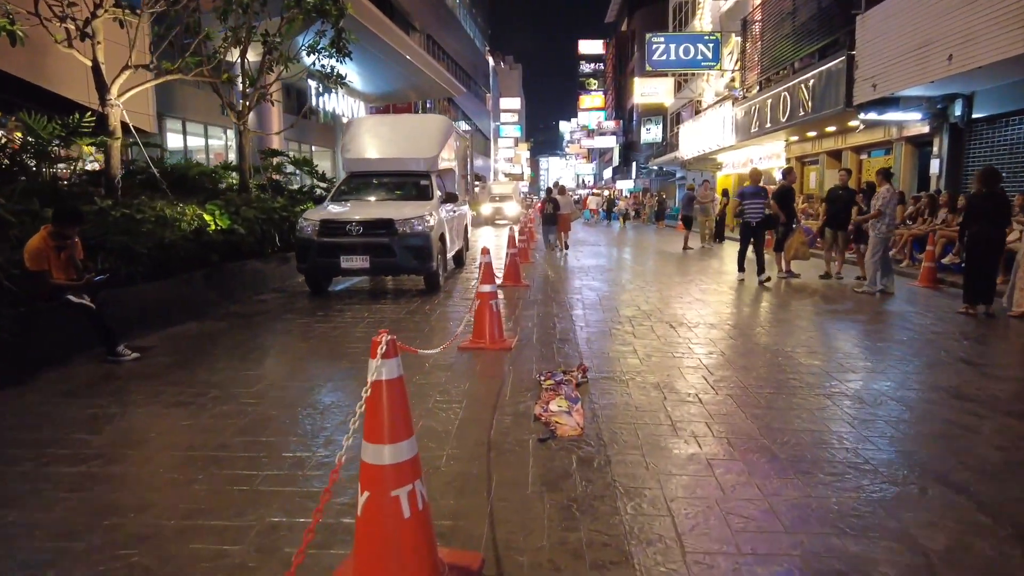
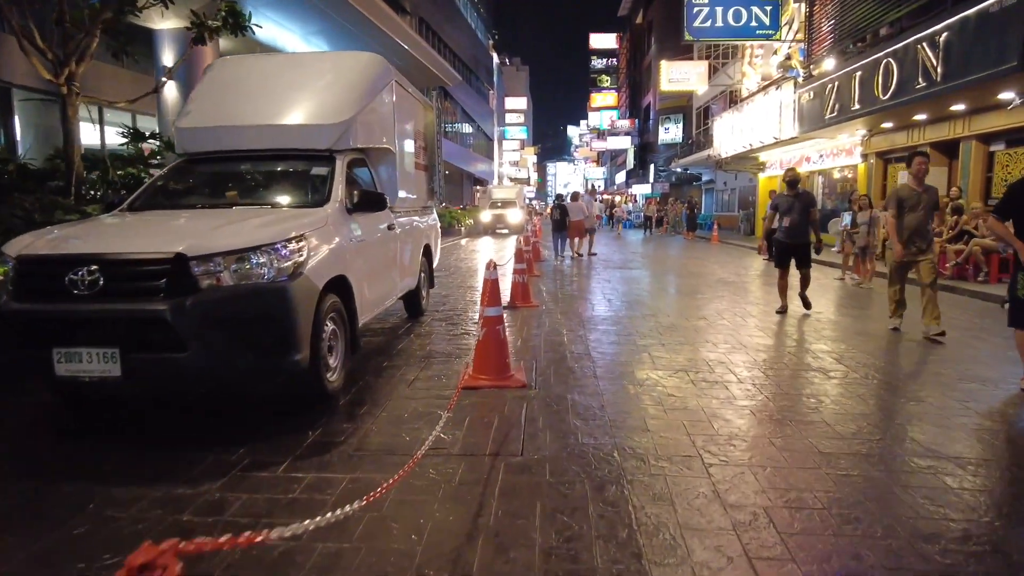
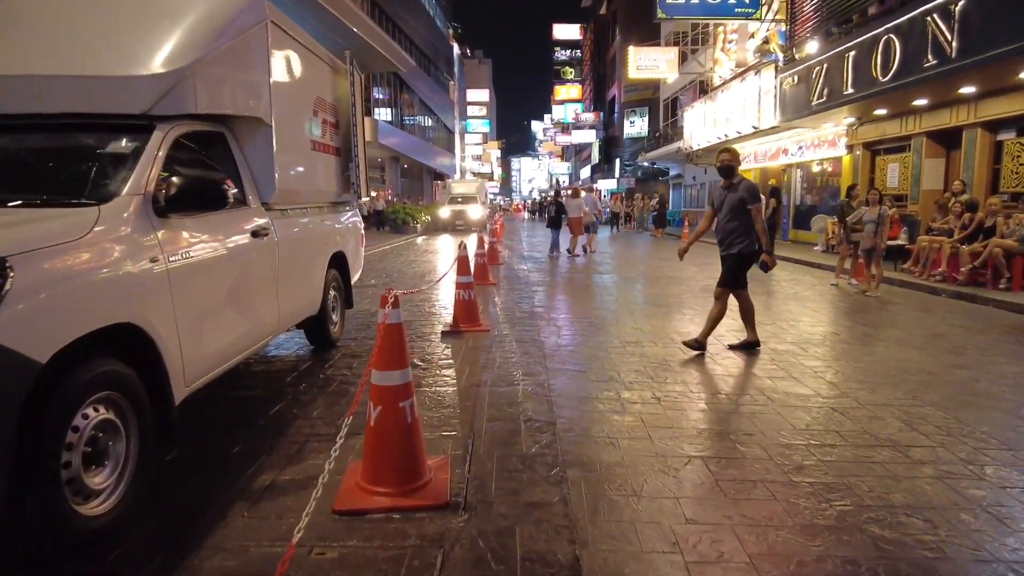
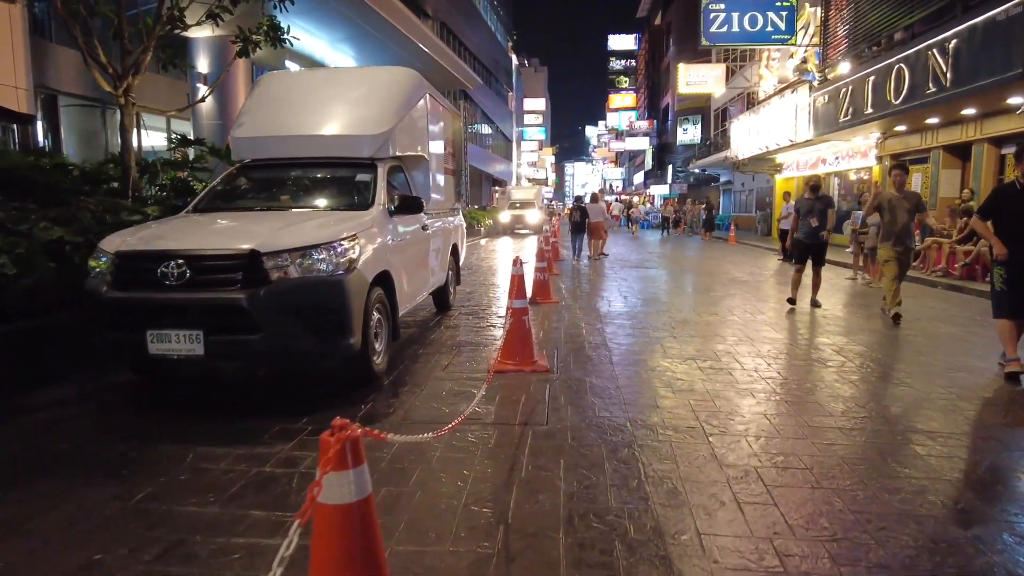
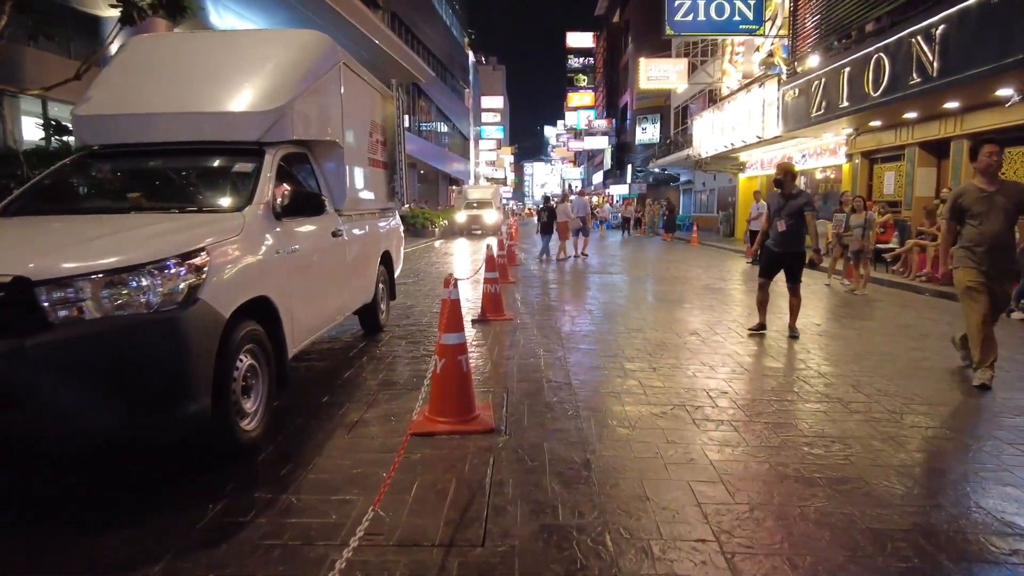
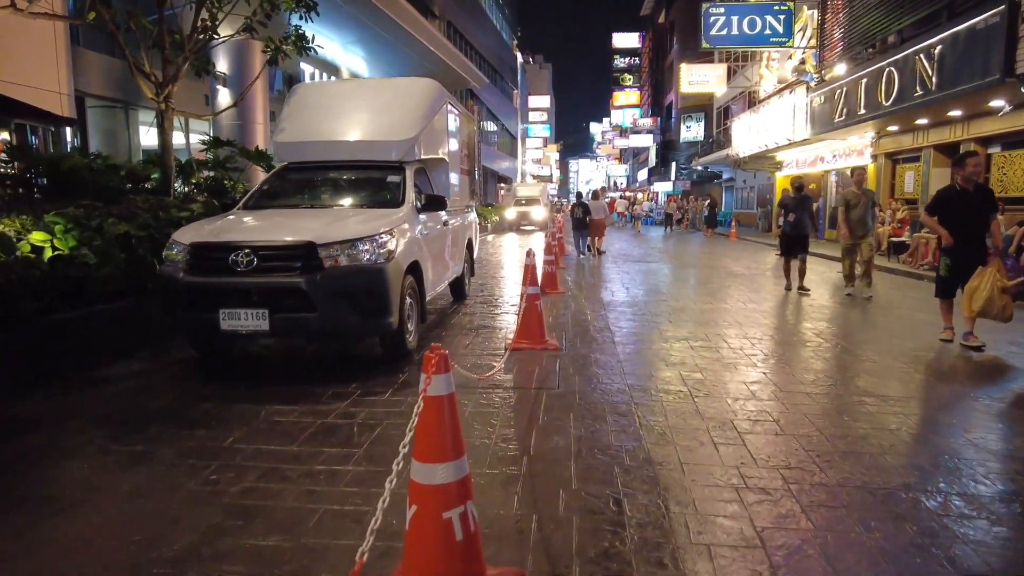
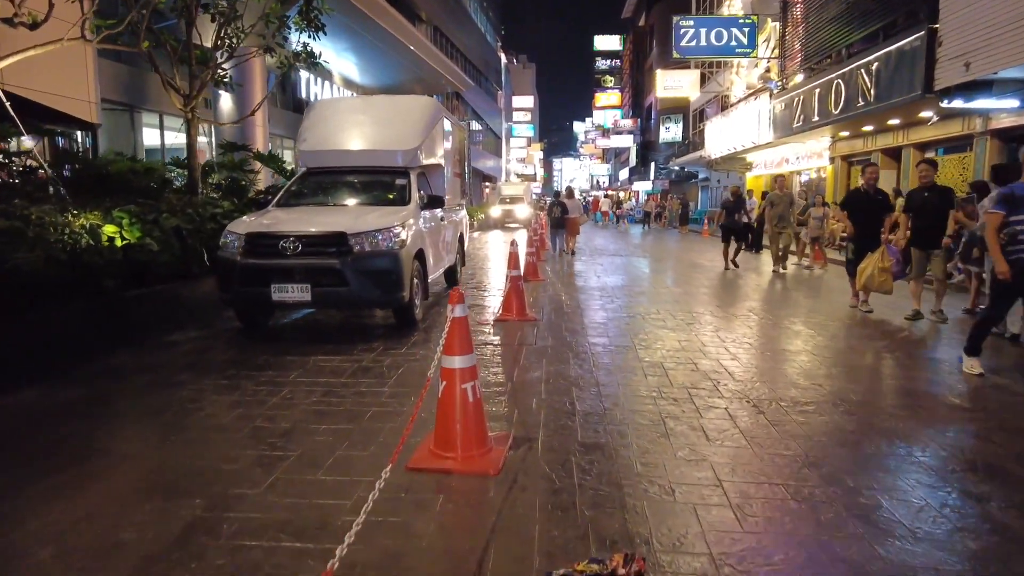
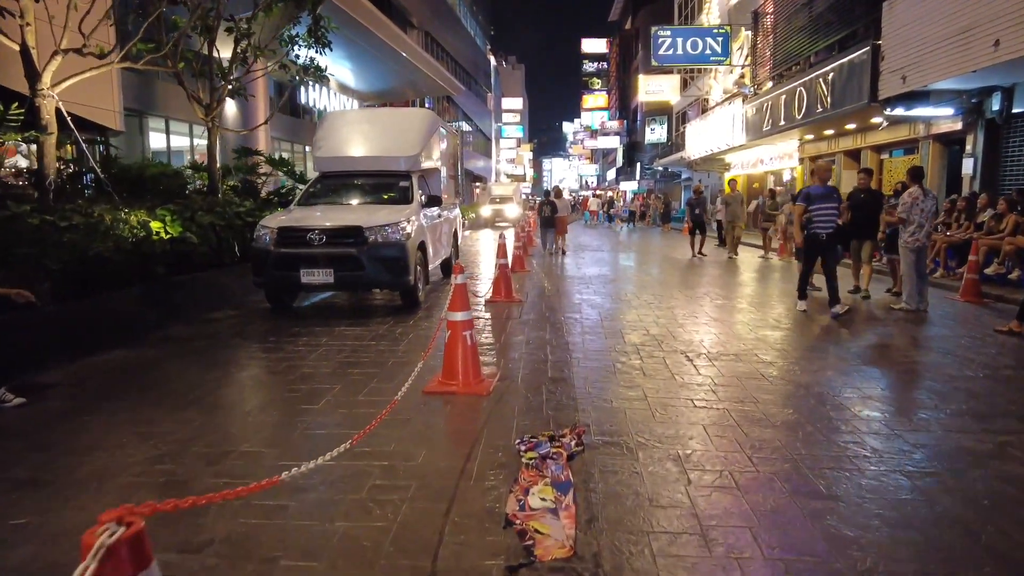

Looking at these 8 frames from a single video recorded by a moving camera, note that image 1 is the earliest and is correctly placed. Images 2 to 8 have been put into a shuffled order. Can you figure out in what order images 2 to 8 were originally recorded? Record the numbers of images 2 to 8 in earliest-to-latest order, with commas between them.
8, 7, 6, 4, 2, 5, 3
